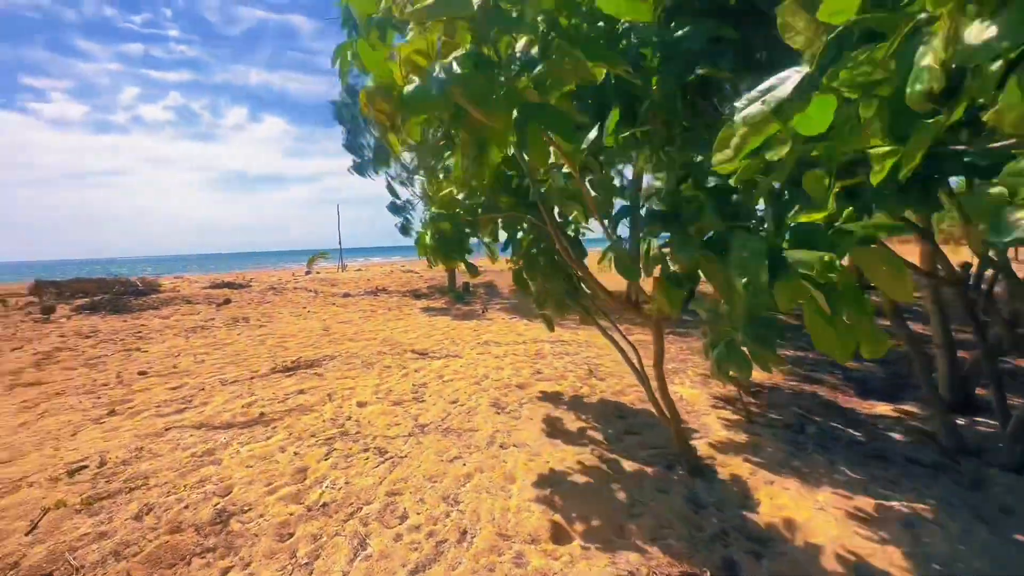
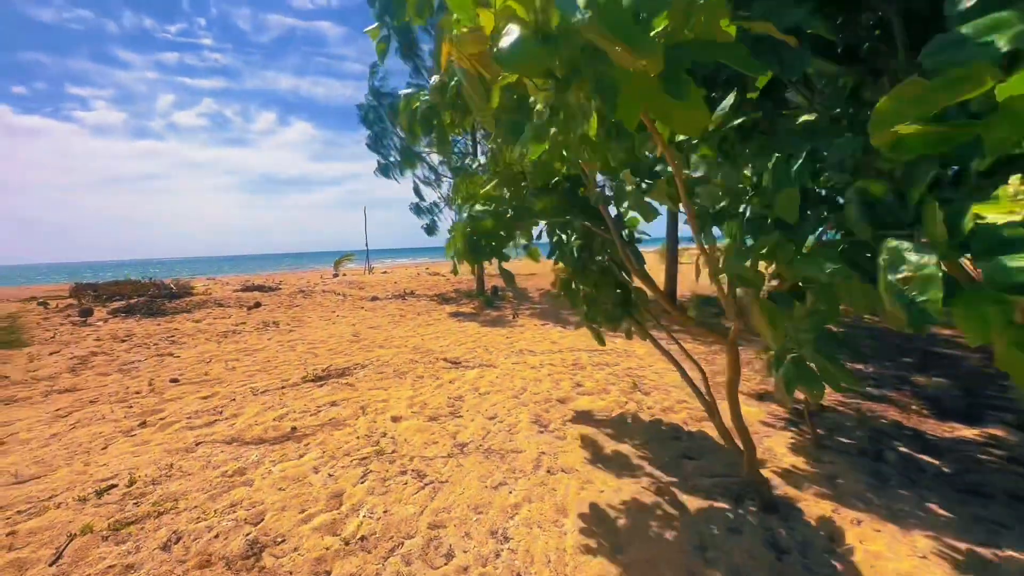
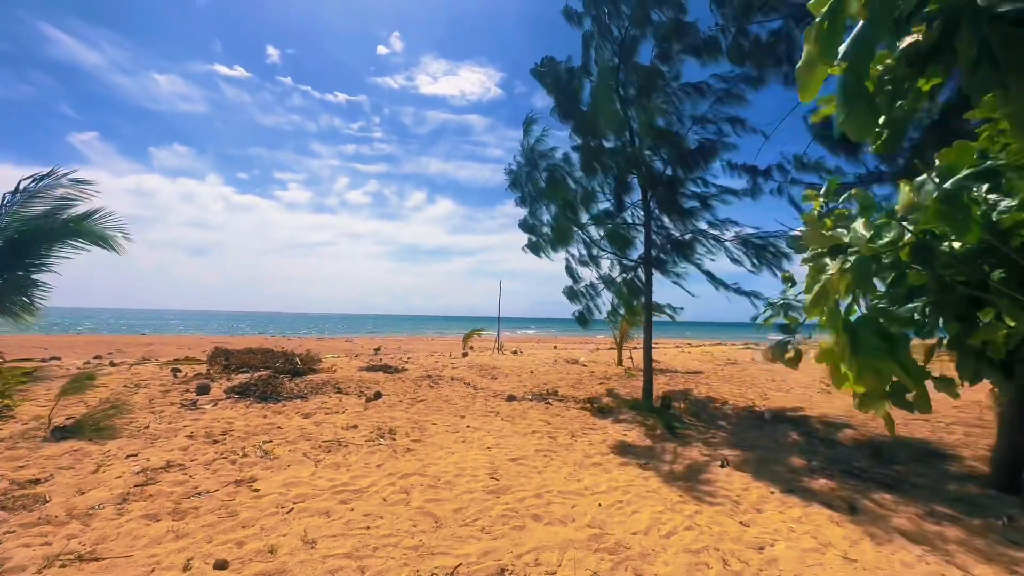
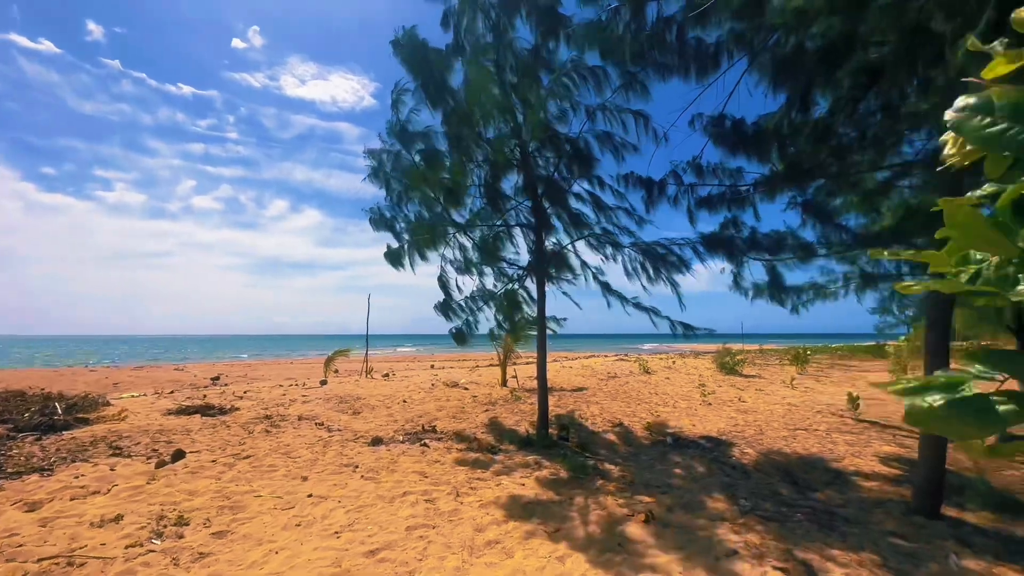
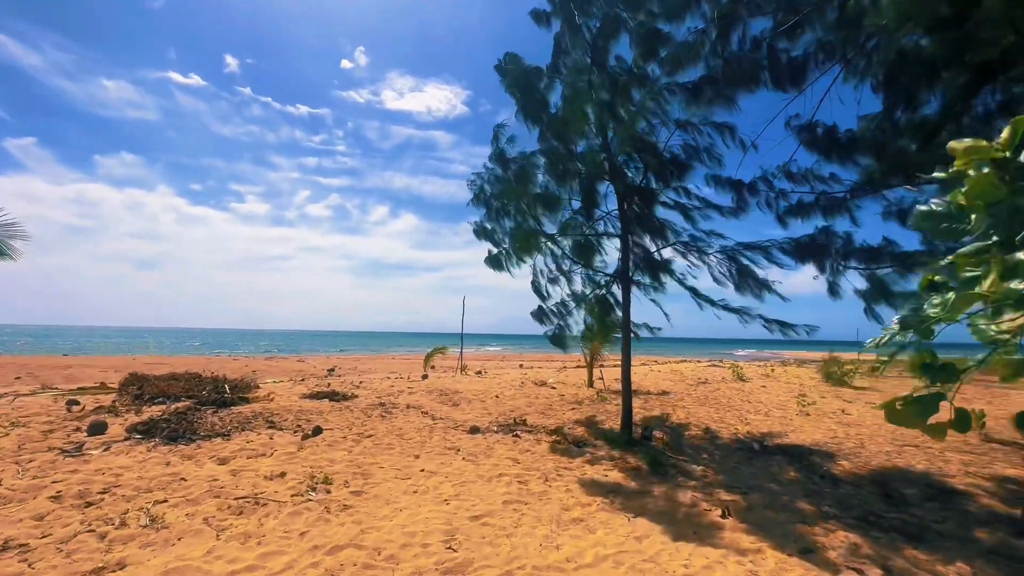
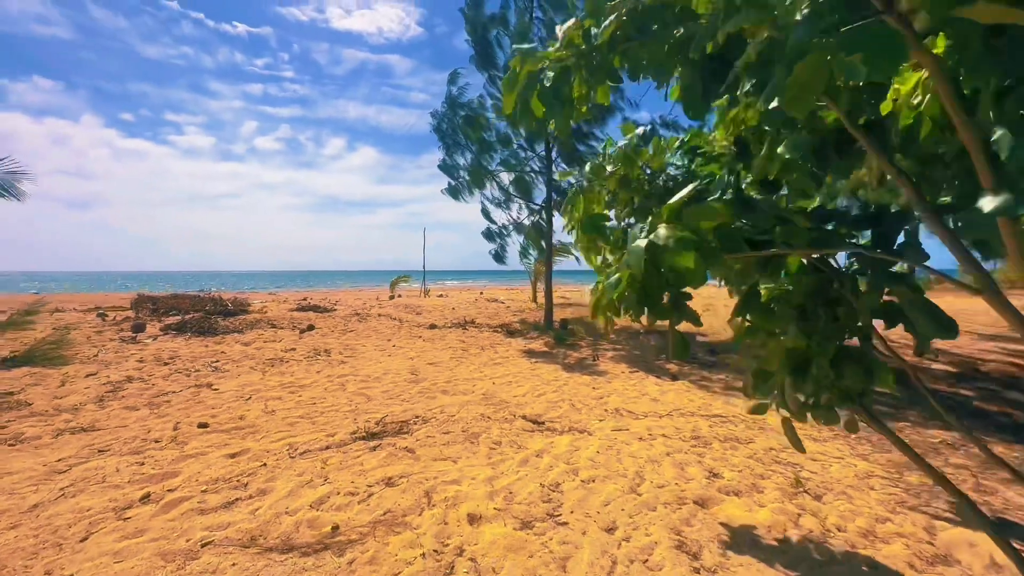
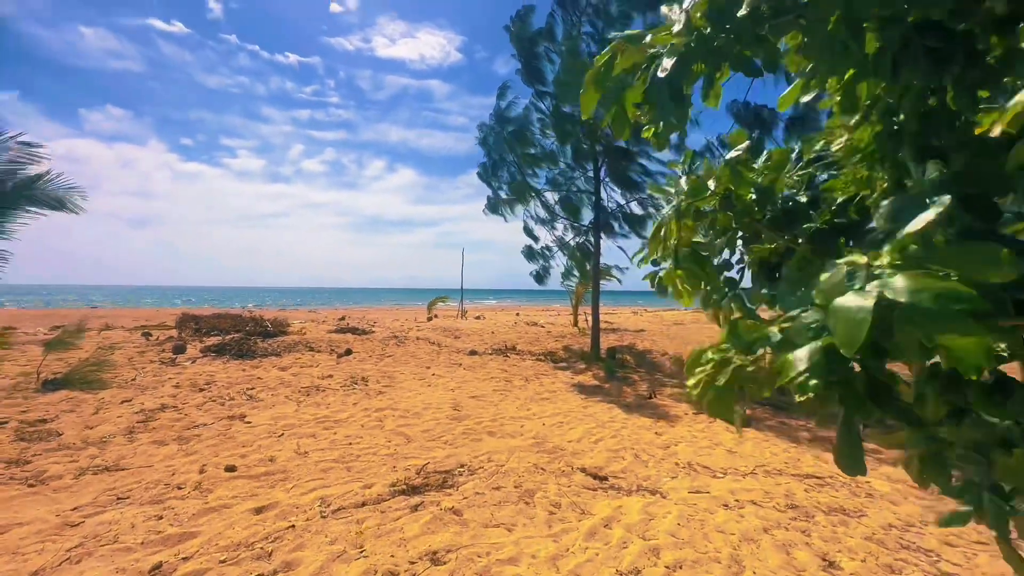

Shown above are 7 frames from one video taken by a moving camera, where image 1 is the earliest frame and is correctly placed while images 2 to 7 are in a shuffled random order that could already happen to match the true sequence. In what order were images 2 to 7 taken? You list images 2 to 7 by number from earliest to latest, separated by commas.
2, 6, 7, 3, 5, 4
